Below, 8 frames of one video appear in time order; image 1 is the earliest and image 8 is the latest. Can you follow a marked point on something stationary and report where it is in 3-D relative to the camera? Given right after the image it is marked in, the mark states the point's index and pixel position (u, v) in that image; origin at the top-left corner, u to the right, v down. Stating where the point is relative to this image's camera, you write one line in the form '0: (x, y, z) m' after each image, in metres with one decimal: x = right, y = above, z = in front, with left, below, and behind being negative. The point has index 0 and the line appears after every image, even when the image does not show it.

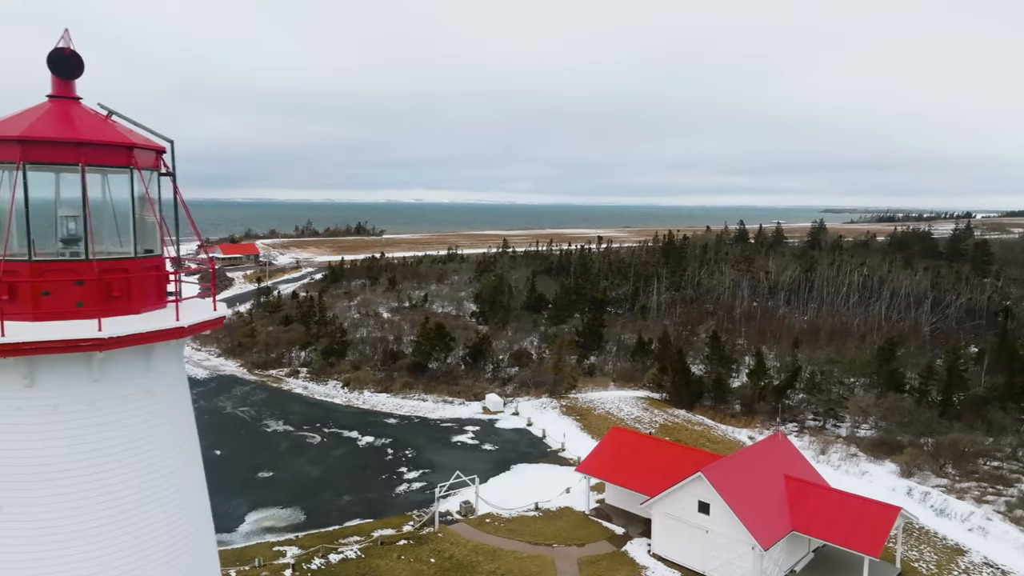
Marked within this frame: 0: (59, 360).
0: (-3.4, -0.6, +4.6) m
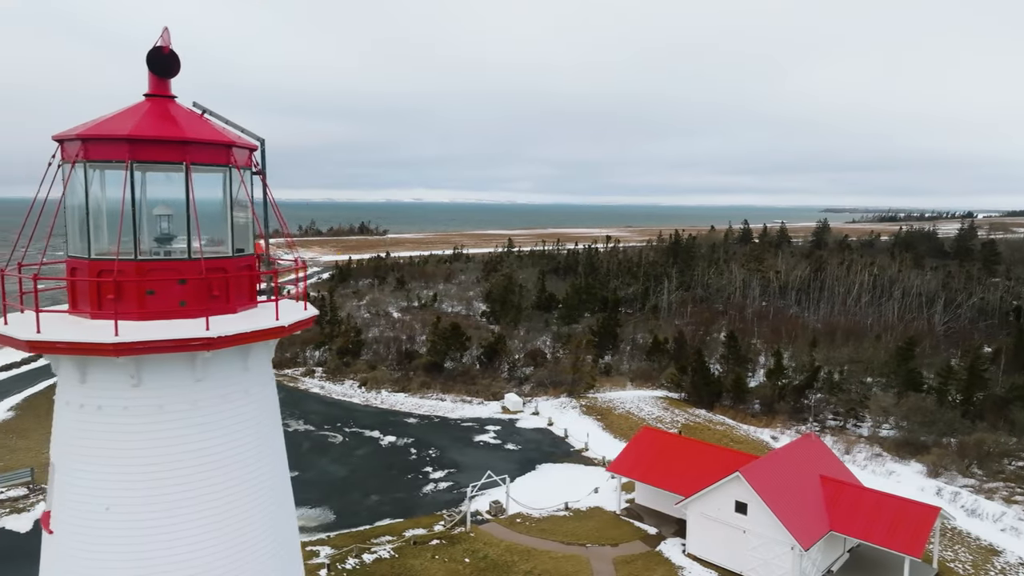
0: (-2.6, -0.5, +4.6) m
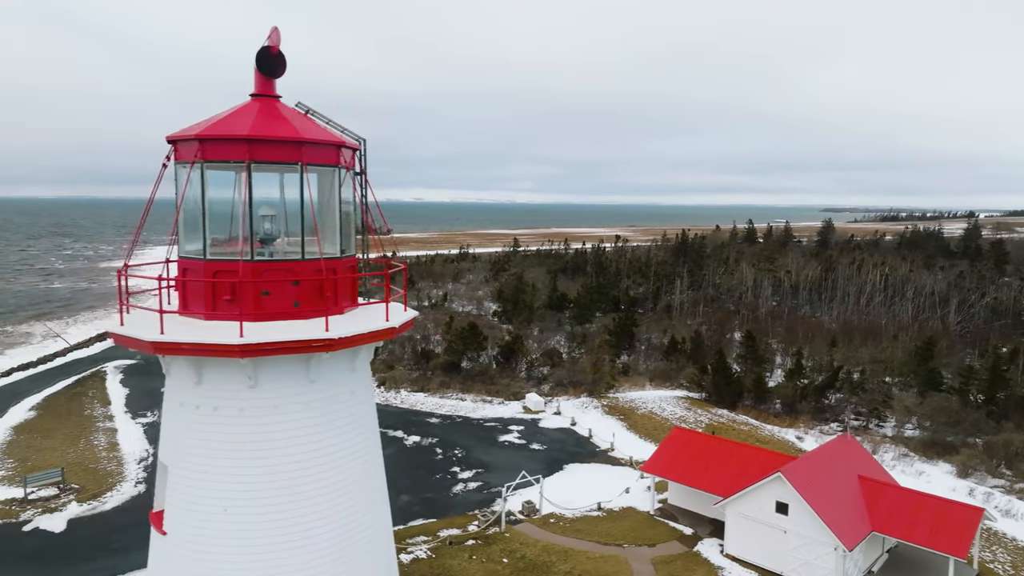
0: (-1.7, -0.6, +4.6) m
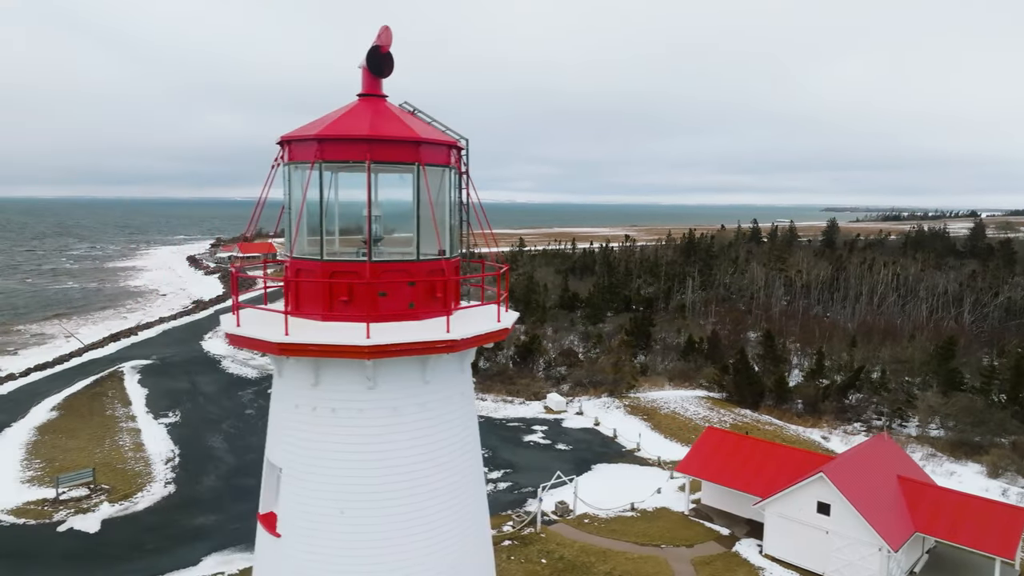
0: (-0.8, -0.6, +4.6) m
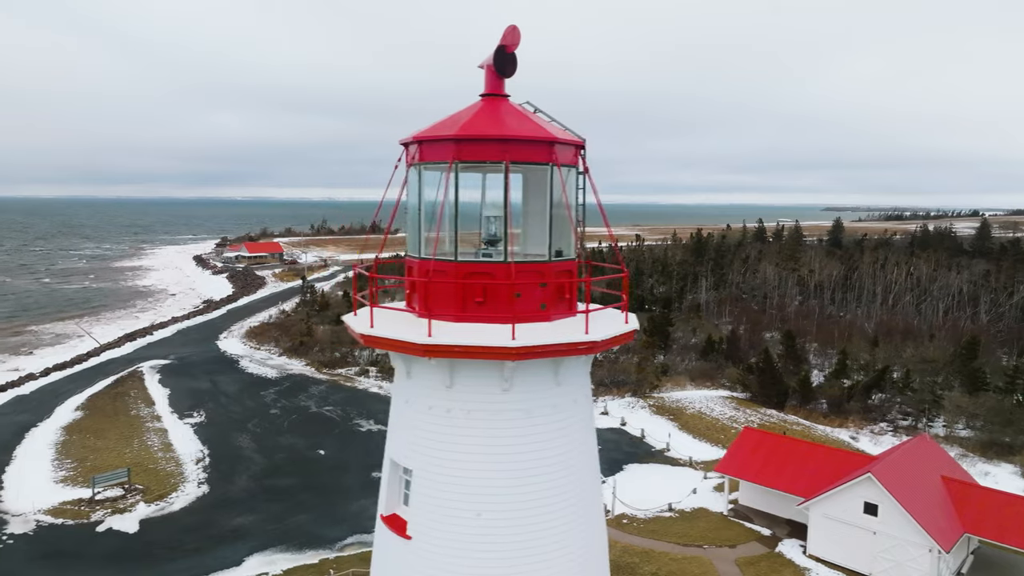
0: (+0.2, -0.6, +4.6) m
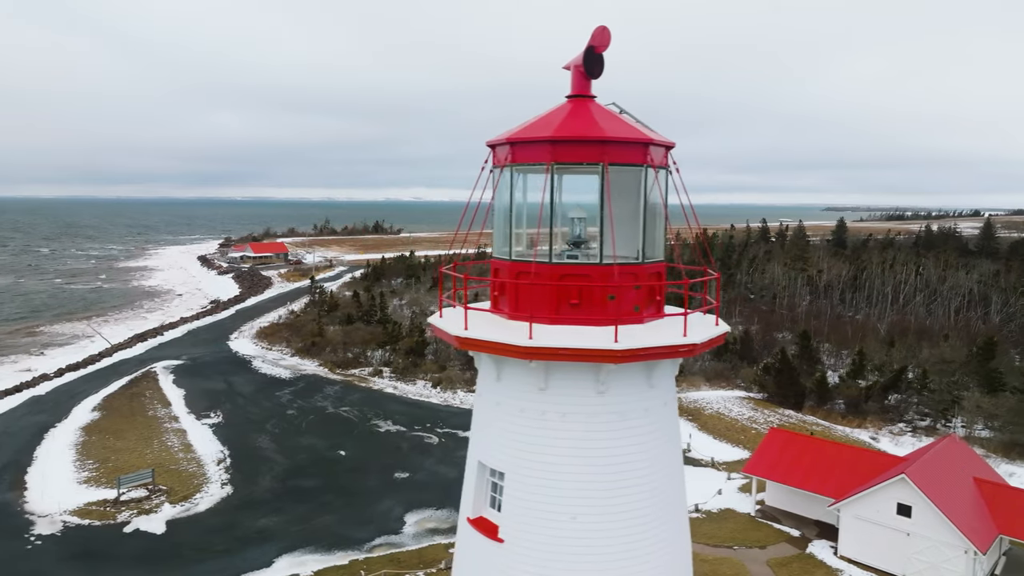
0: (+0.9, -0.6, +4.5) m
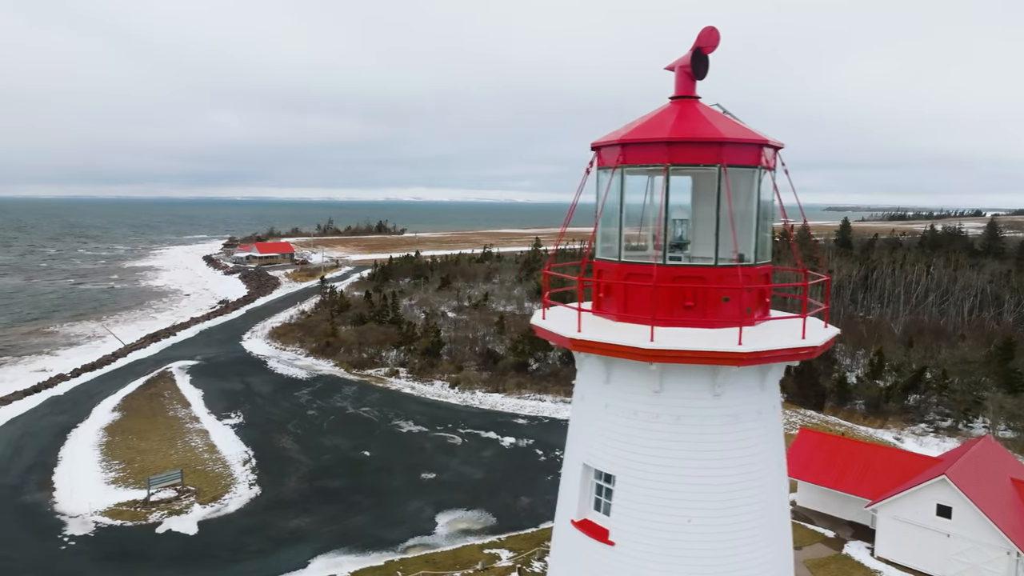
0: (+1.7, -0.6, +4.5) m
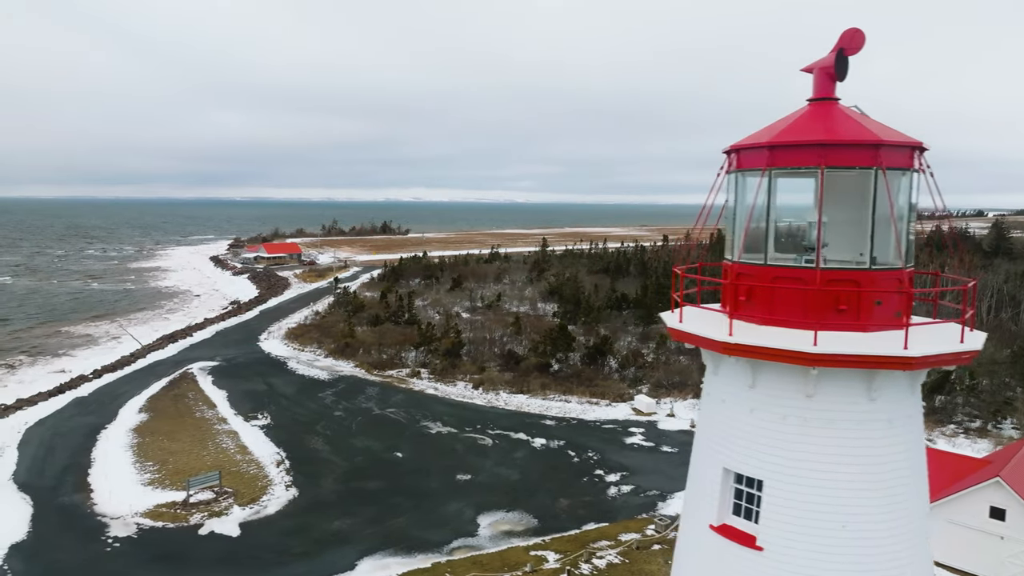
0: (+2.8, -0.6, +4.5) m
